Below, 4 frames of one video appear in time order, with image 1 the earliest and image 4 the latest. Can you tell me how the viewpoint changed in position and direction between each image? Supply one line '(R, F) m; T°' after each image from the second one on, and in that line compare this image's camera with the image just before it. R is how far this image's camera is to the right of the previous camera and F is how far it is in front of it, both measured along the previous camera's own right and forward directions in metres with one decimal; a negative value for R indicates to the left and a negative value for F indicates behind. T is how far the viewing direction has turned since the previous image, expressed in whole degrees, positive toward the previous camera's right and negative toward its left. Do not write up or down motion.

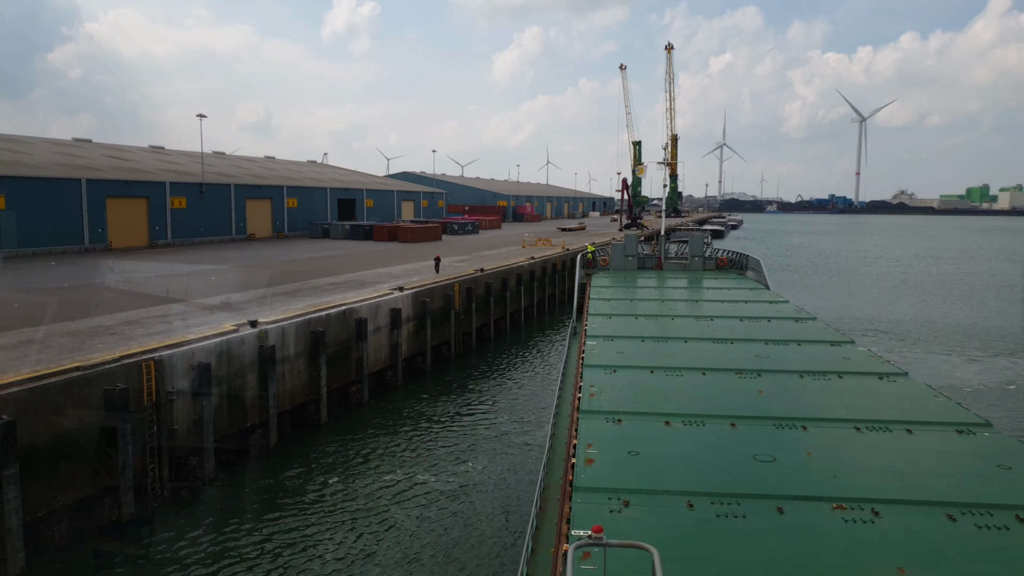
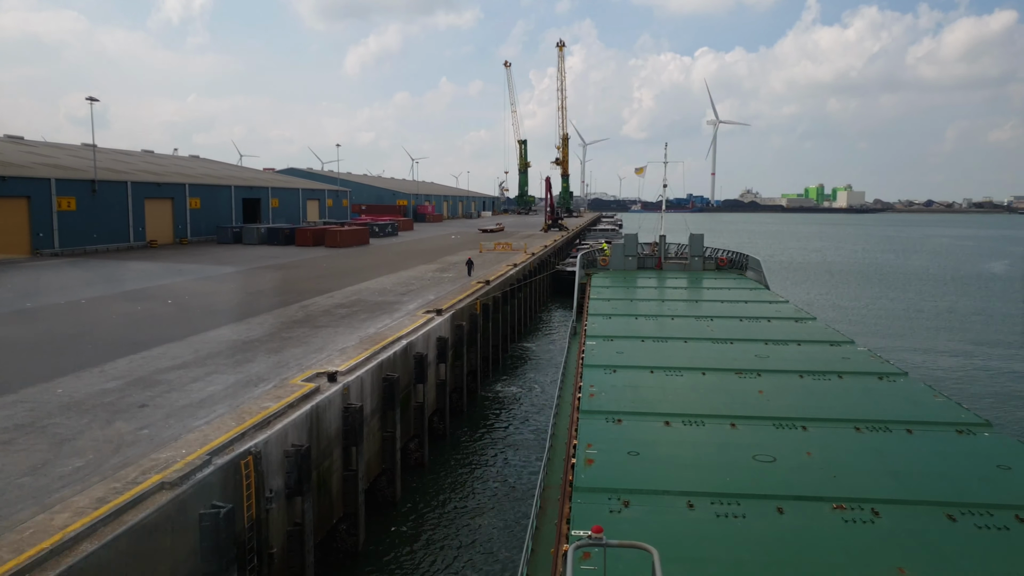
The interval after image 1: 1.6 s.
(-4.4, +3.1) m; +12°
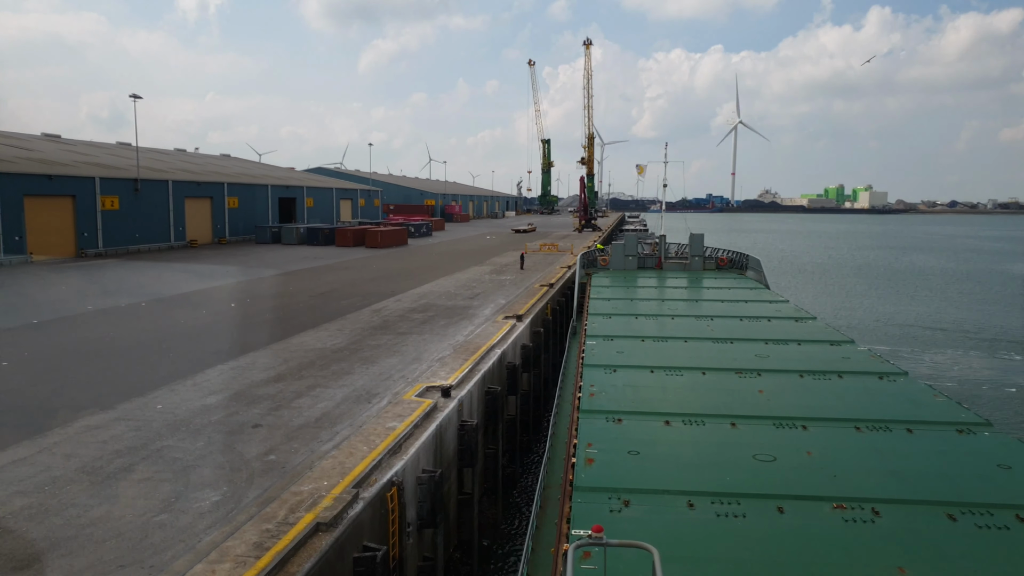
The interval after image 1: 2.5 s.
(-1.5, +0.8) m; -1°
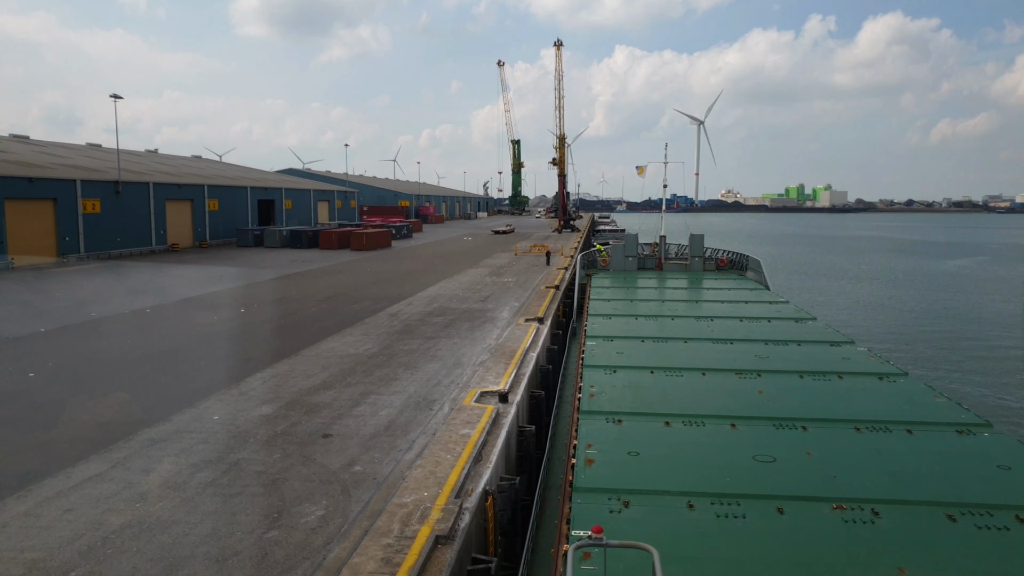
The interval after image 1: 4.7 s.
(-1.2, +0.1) m; +3°
